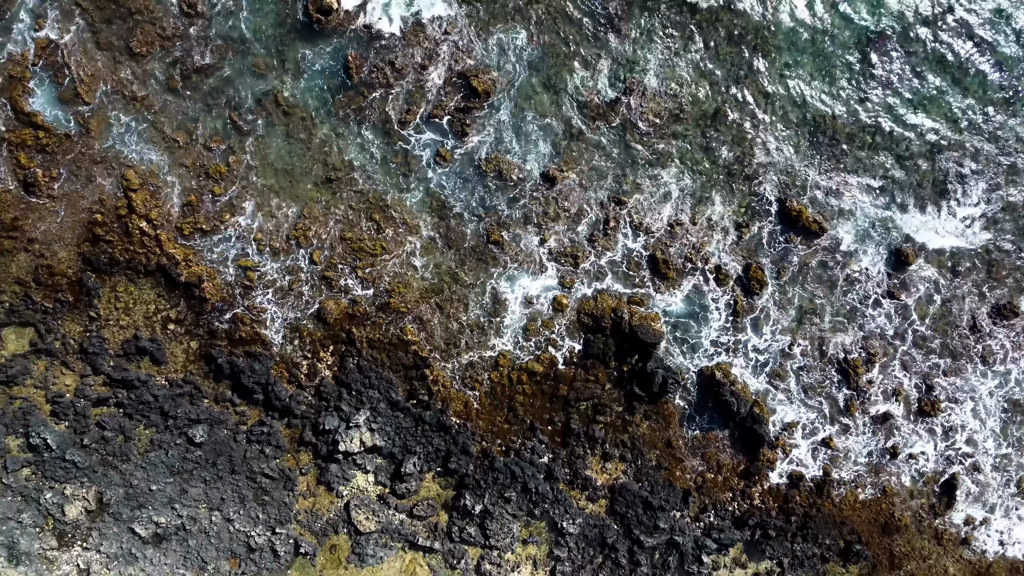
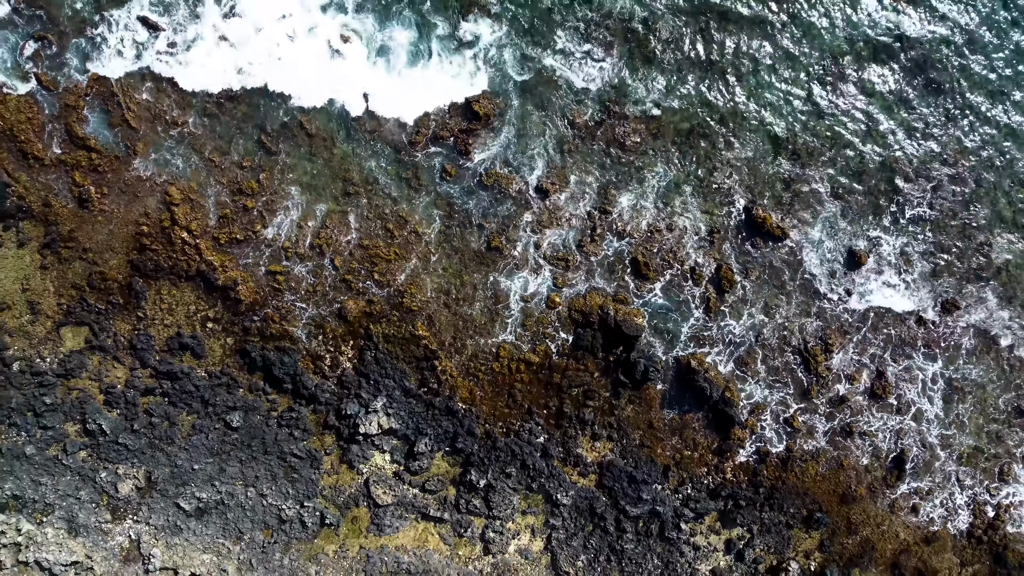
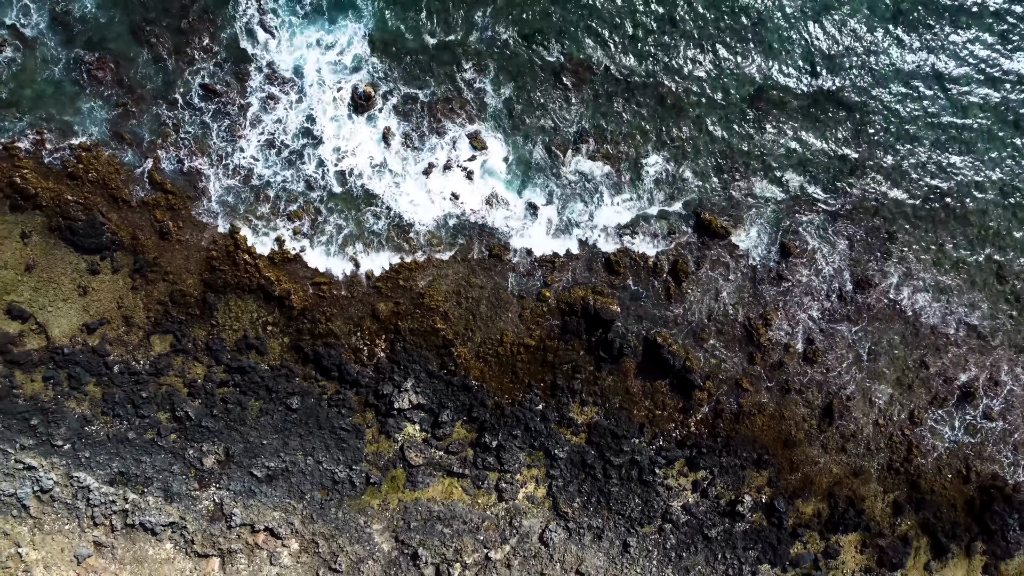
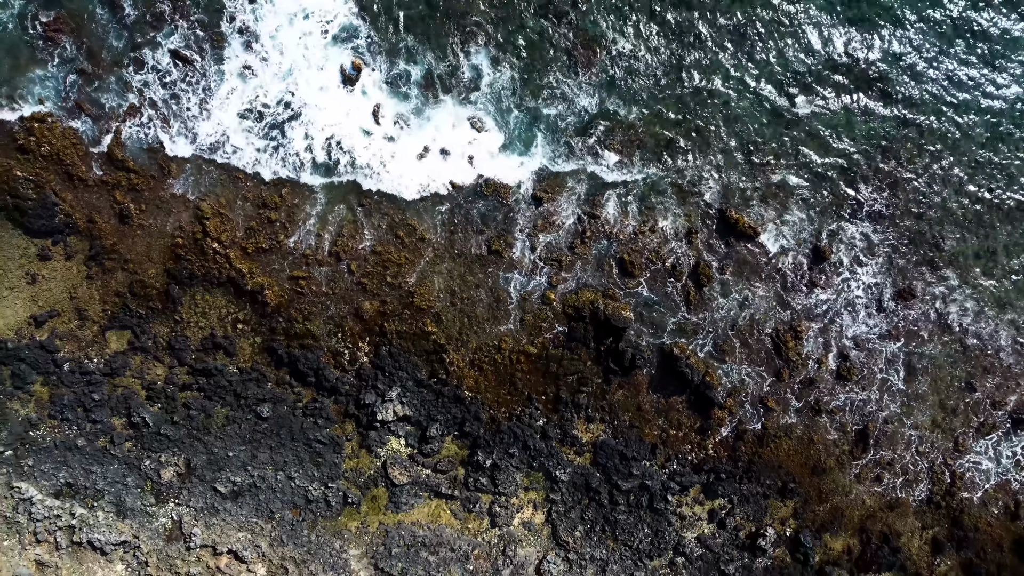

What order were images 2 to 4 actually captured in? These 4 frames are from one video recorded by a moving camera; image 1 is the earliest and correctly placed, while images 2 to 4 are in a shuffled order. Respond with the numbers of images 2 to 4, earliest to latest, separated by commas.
2, 4, 3
